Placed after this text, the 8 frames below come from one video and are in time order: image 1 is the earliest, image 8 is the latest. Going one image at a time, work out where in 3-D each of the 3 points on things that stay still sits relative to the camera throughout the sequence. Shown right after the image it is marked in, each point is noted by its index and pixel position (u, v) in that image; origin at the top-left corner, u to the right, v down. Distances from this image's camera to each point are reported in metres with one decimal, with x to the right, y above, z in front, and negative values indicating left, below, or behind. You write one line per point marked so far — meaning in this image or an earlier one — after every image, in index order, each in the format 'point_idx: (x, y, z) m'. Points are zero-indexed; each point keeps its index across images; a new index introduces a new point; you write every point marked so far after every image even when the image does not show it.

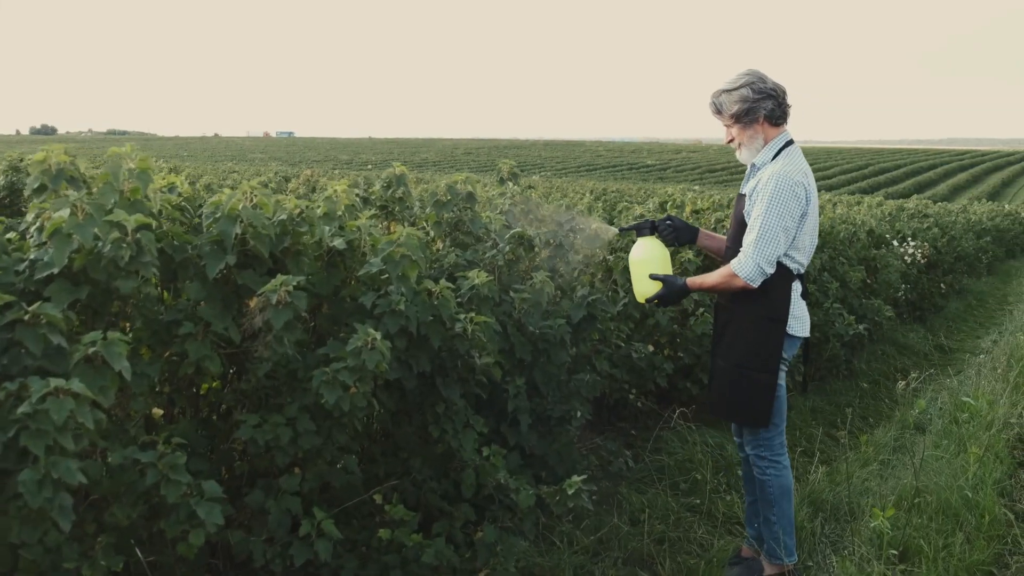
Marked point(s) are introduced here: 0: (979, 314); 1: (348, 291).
0: (+6.8, -0.4, +14.3) m
1: (-0.6, 0.0, +3.7) m
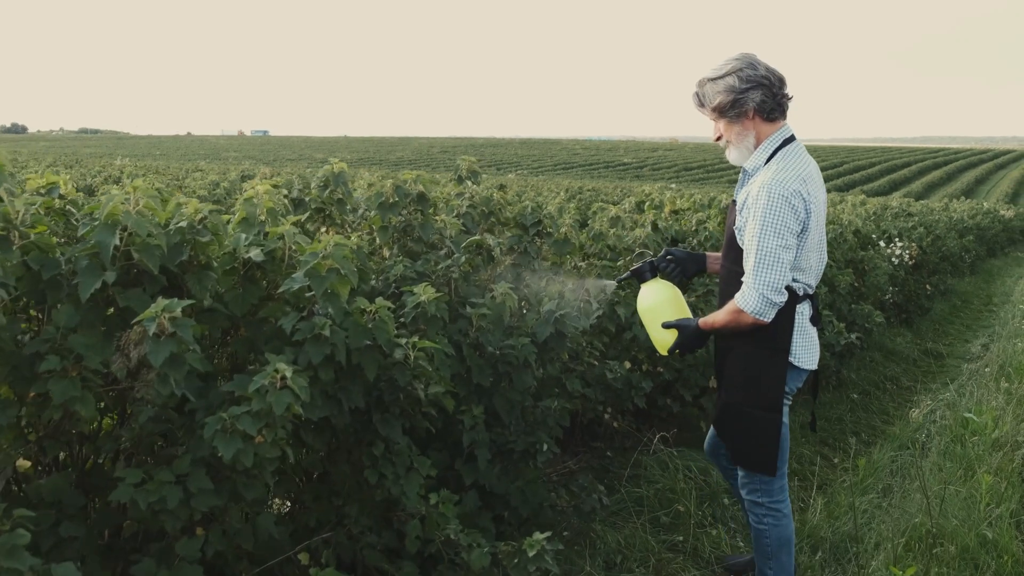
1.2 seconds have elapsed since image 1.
0: (+6.4, -0.4, +13.9) m
1: (-0.8, -0.1, +3.1) m
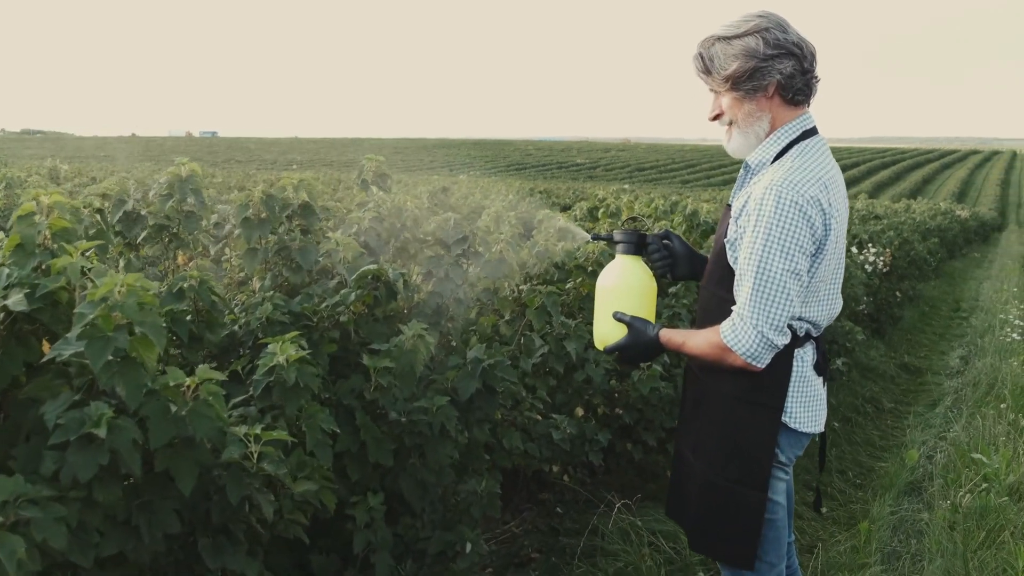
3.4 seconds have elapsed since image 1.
0: (+5.6, -0.5, +13.1) m
1: (-1.0, -0.2, +2.1) m
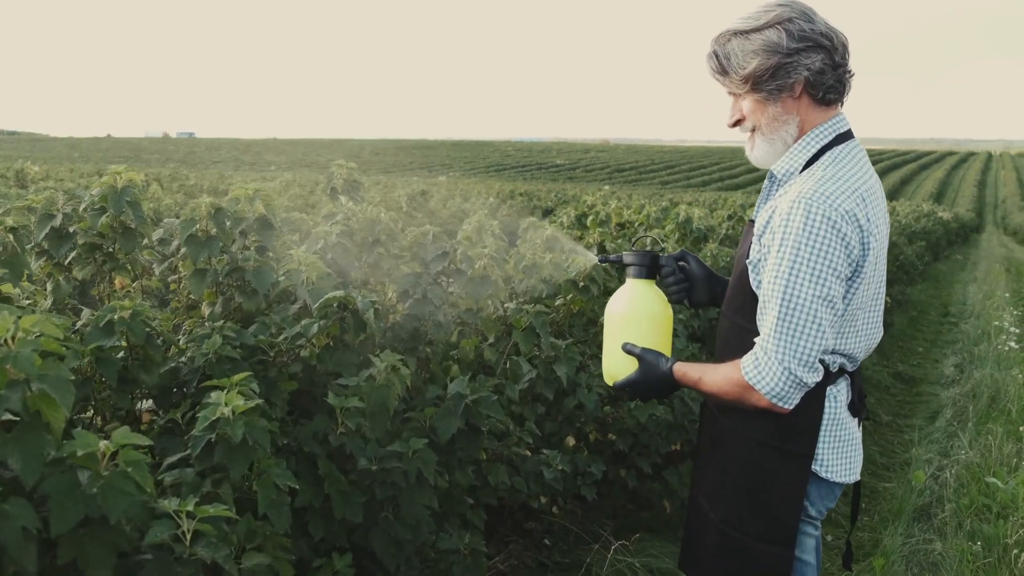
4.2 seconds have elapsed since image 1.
0: (+5.4, -0.6, +12.9) m
1: (-1.0, -0.3, +1.7) m
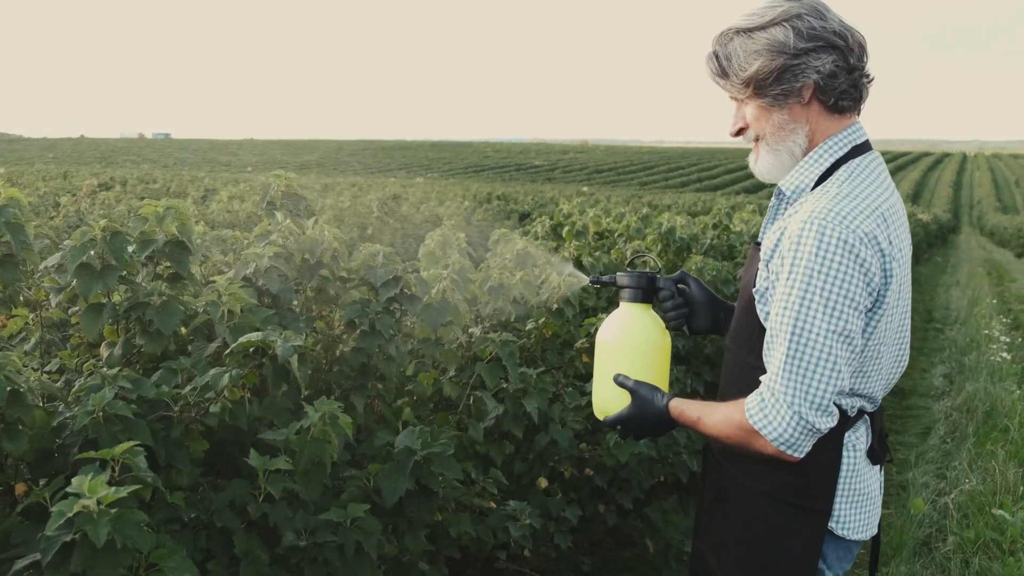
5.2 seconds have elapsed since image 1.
0: (+5.1, -0.6, +12.6) m
1: (-1.1, -0.4, +1.2) m
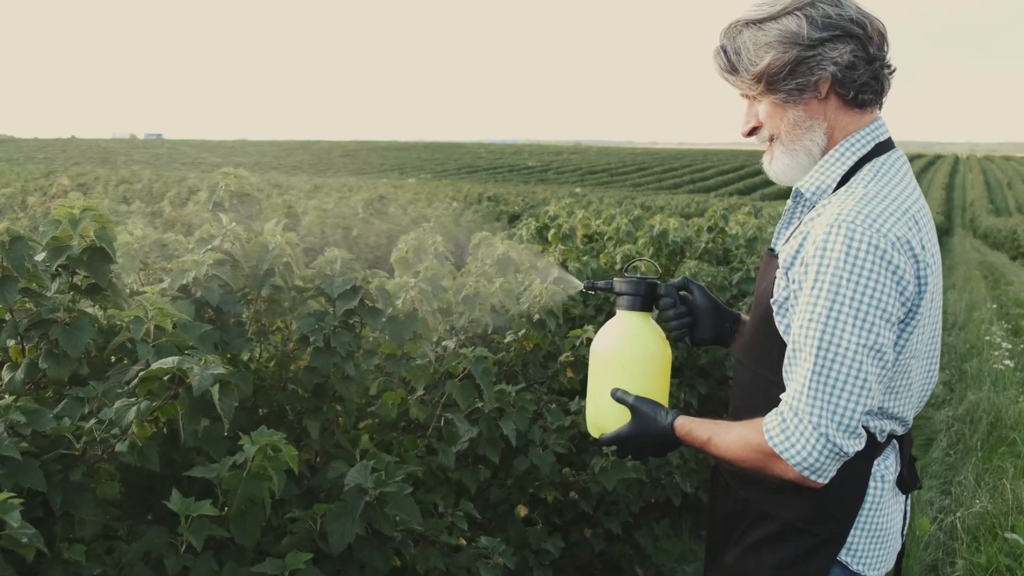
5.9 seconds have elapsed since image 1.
0: (+4.9, -0.7, +12.3) m
1: (-1.2, -0.4, +0.9) m
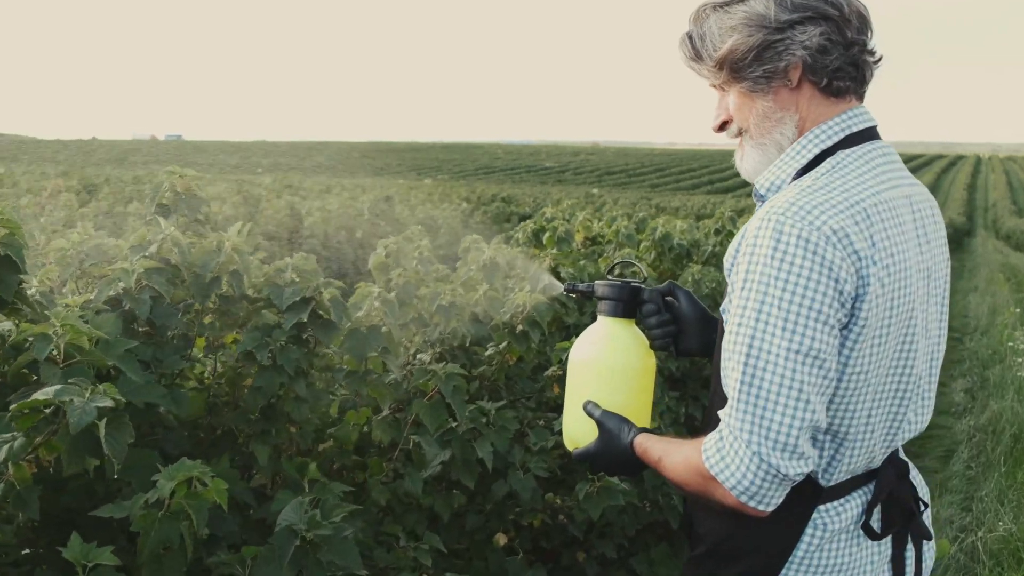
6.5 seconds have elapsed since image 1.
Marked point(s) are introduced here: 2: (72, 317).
0: (+5.0, -0.7, +11.9) m
1: (-1.3, -0.4, +0.7) m
2: (-0.8, -0.1, +1.9) m
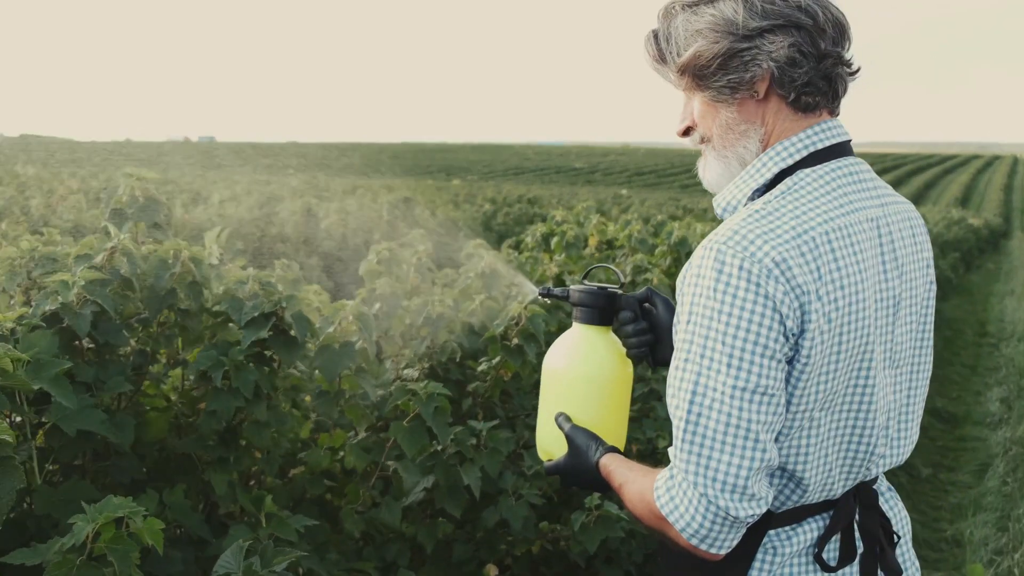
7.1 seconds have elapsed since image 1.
0: (+5.3, -0.8, +11.5) m
1: (-1.4, -0.5, +0.5) m
2: (-0.9, -0.1, +1.7) m
